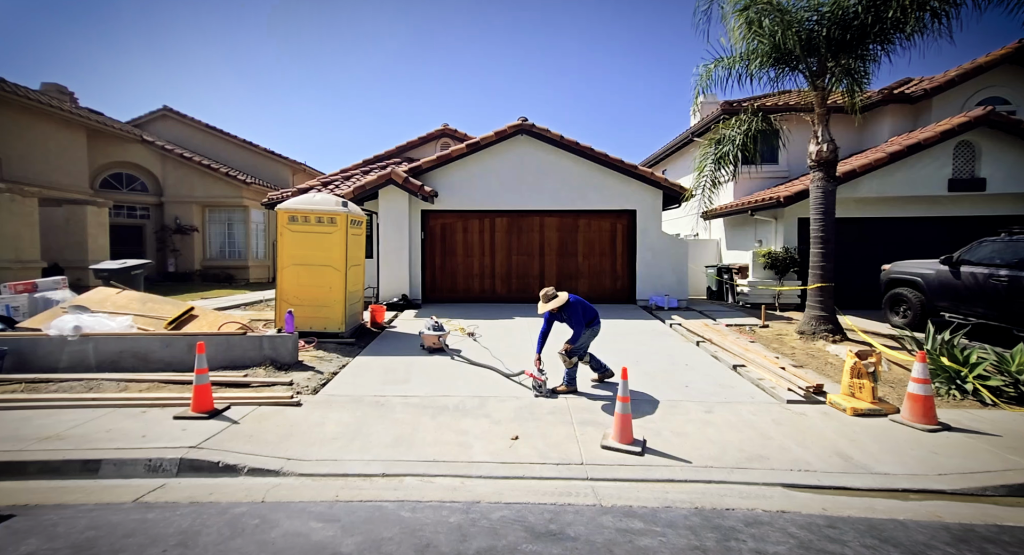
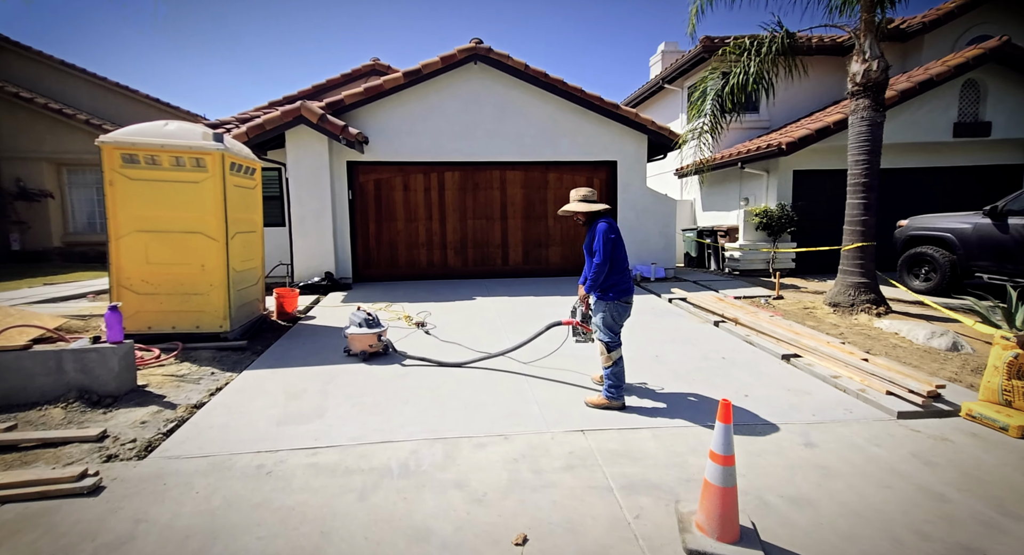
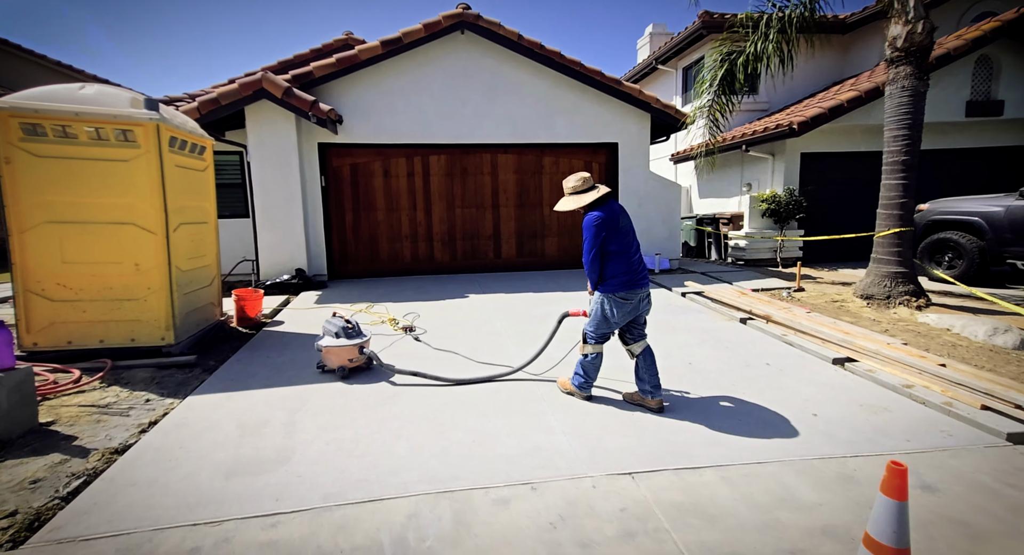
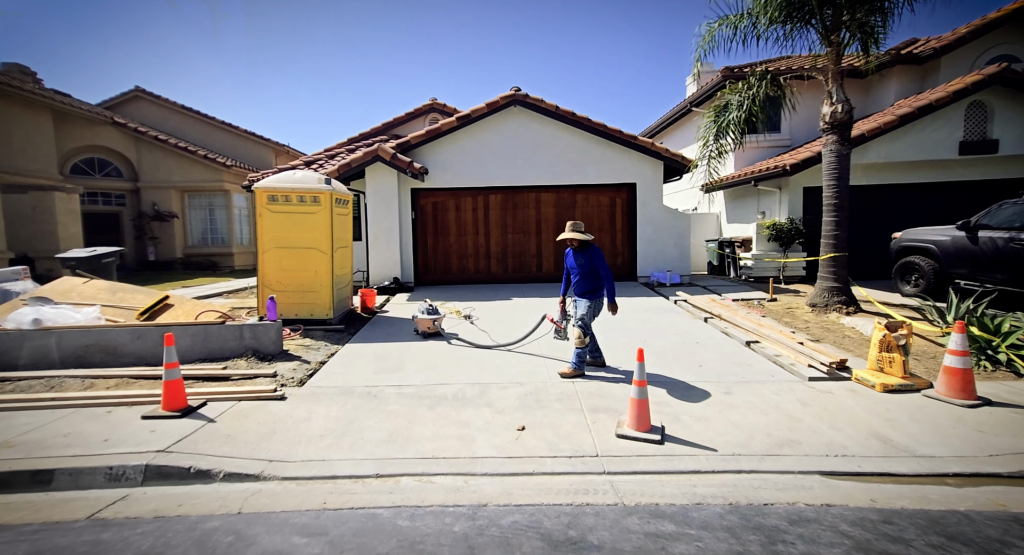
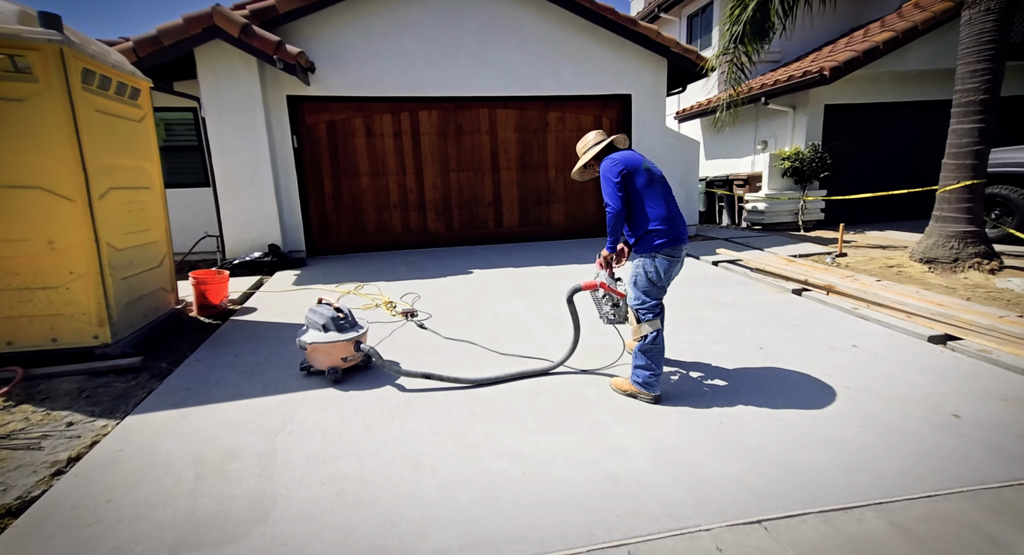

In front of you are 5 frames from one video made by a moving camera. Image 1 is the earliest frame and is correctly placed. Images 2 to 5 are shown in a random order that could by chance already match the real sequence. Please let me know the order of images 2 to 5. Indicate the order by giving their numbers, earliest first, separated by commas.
4, 2, 3, 5
